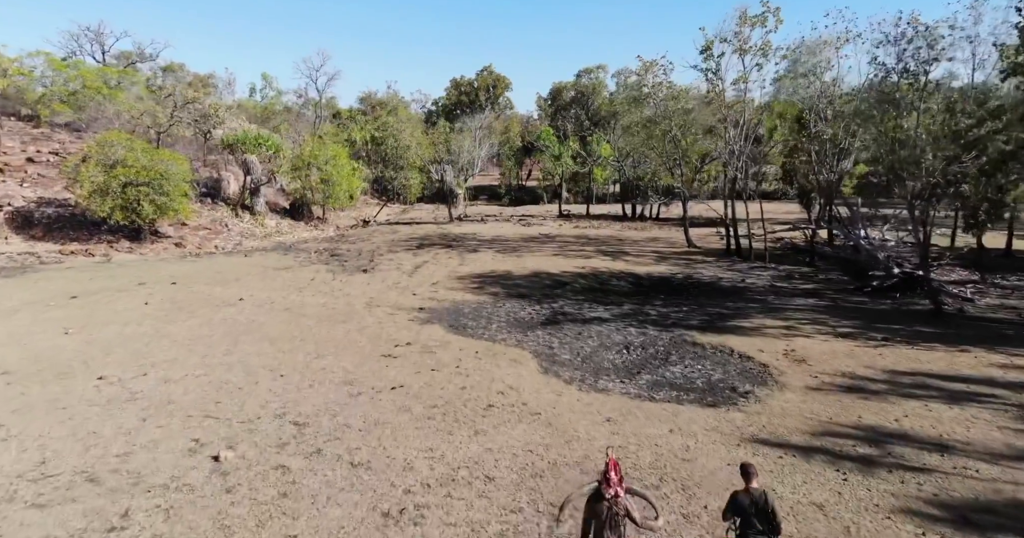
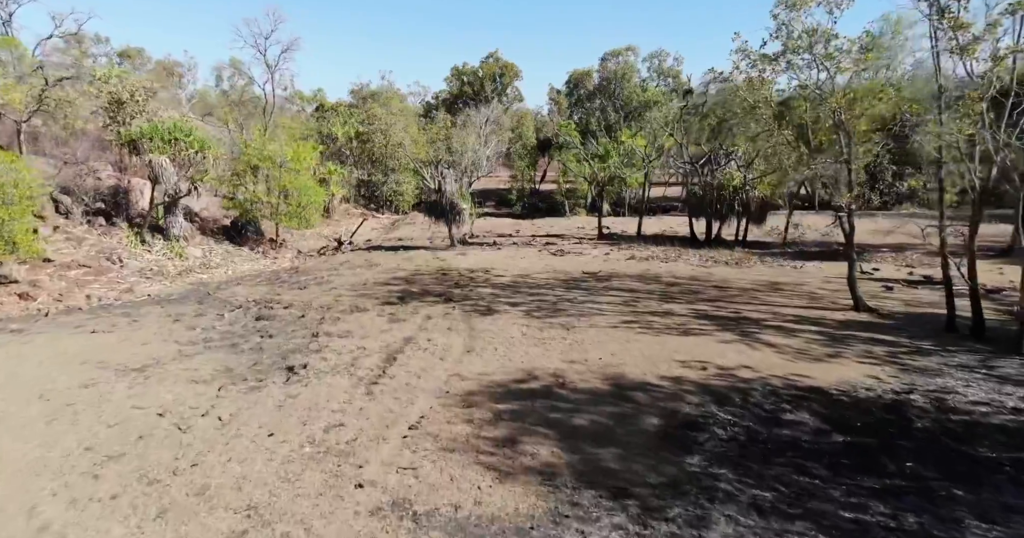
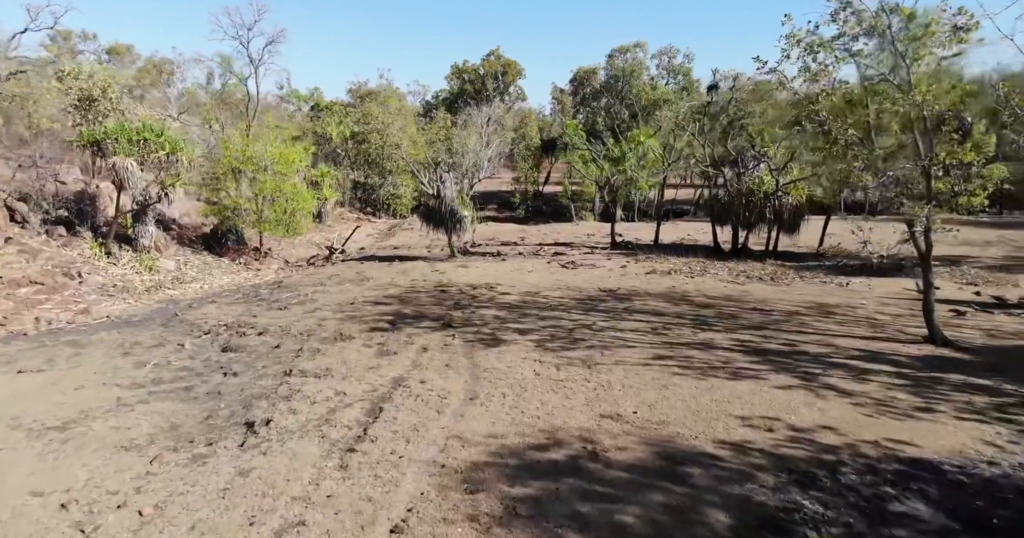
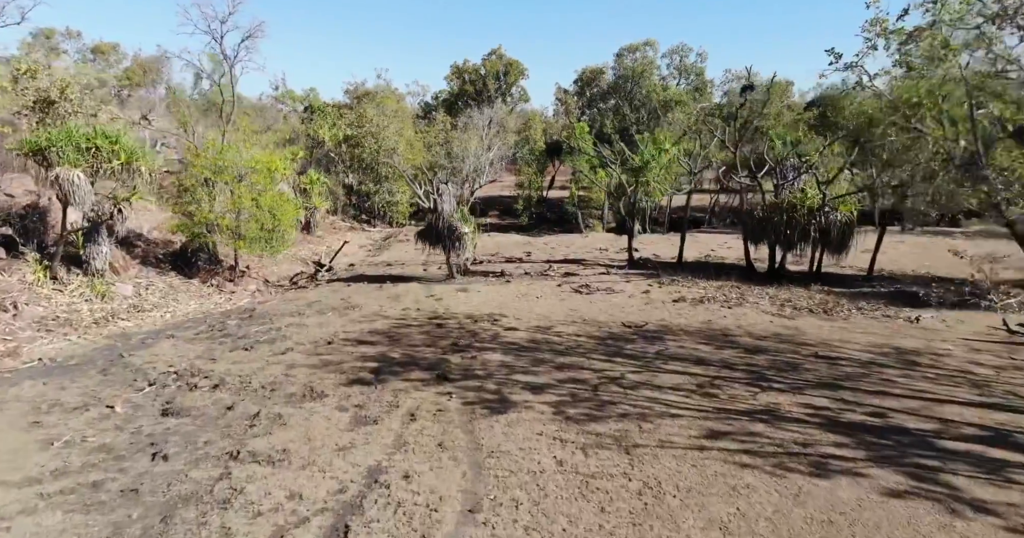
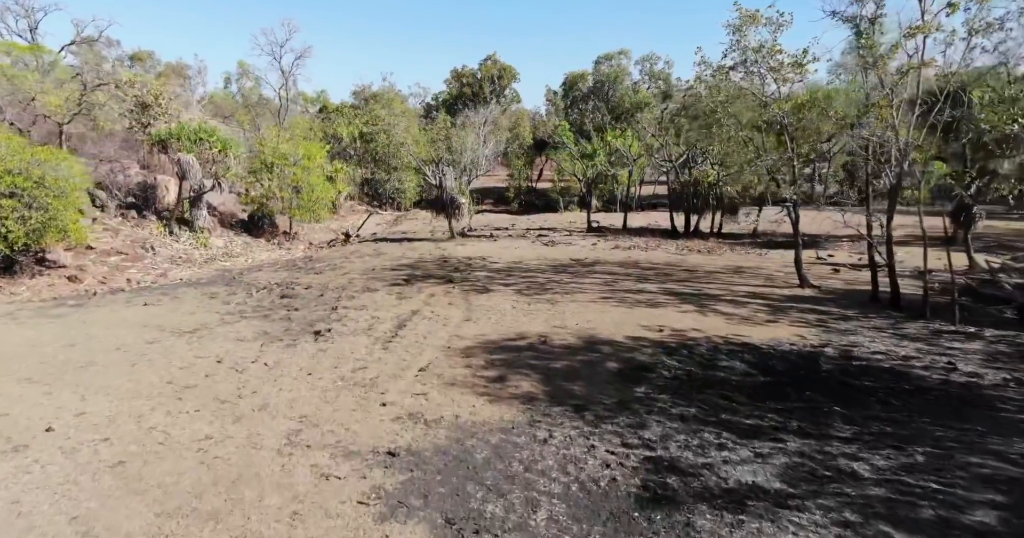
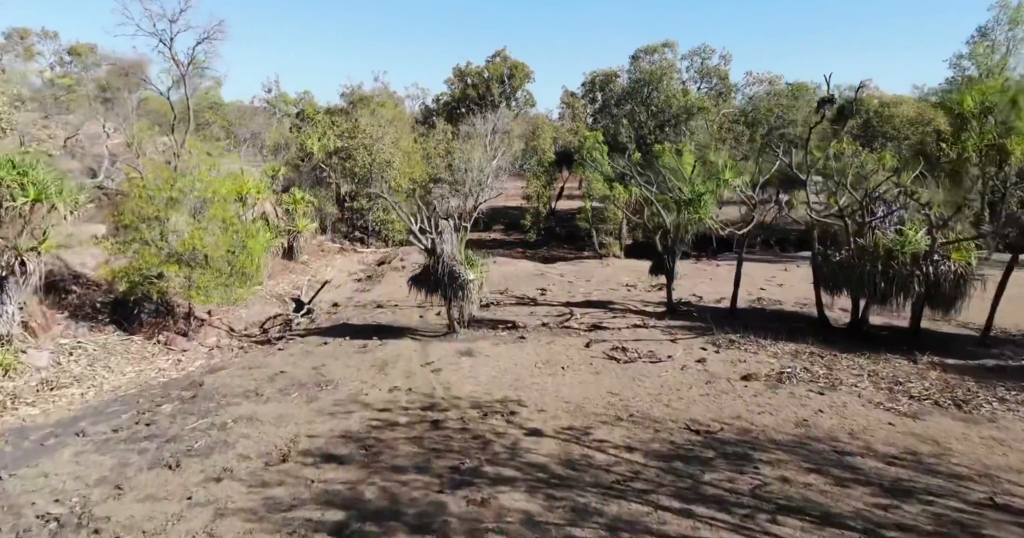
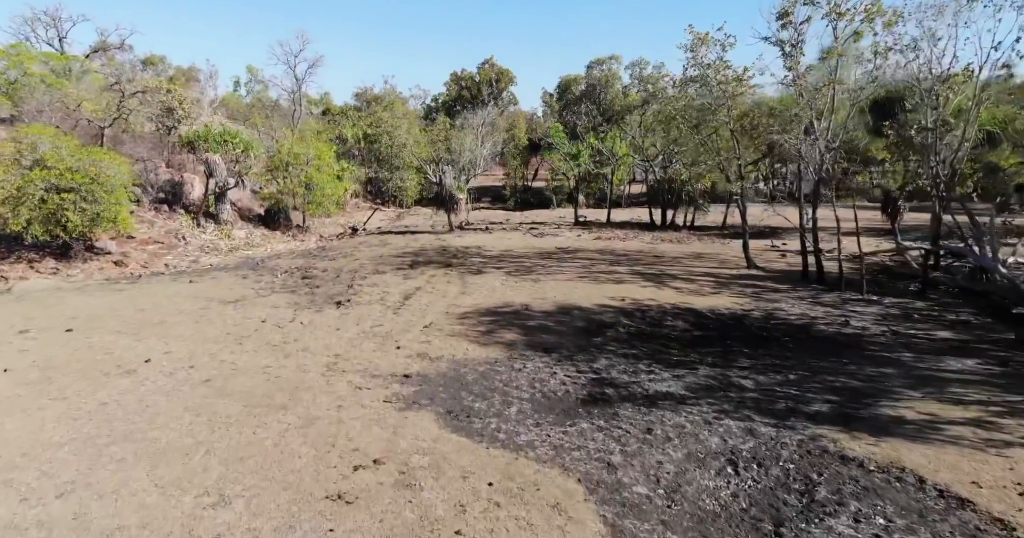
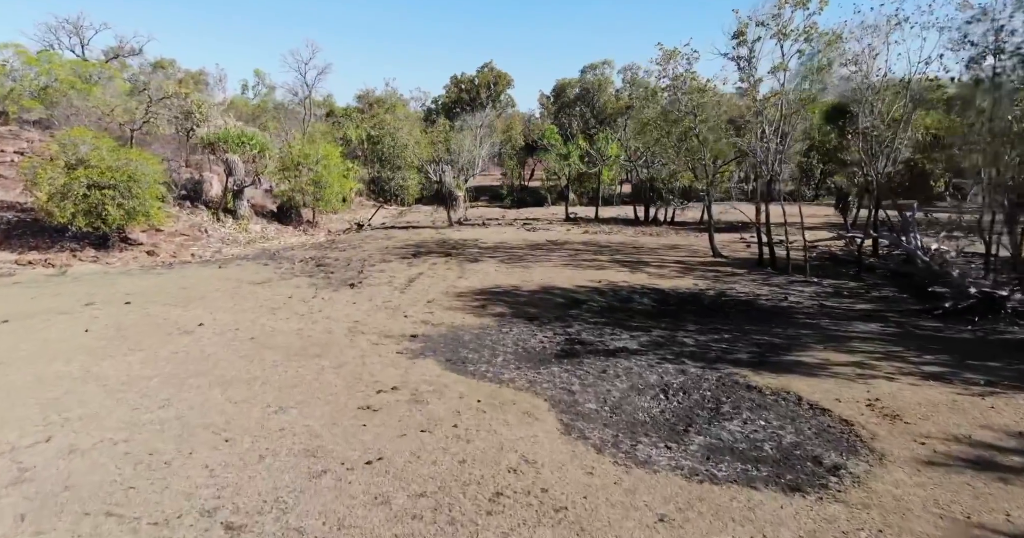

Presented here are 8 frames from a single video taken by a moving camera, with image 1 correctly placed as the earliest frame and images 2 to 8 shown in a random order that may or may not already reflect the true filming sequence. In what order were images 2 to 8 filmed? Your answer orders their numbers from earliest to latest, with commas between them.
8, 7, 5, 2, 3, 4, 6
